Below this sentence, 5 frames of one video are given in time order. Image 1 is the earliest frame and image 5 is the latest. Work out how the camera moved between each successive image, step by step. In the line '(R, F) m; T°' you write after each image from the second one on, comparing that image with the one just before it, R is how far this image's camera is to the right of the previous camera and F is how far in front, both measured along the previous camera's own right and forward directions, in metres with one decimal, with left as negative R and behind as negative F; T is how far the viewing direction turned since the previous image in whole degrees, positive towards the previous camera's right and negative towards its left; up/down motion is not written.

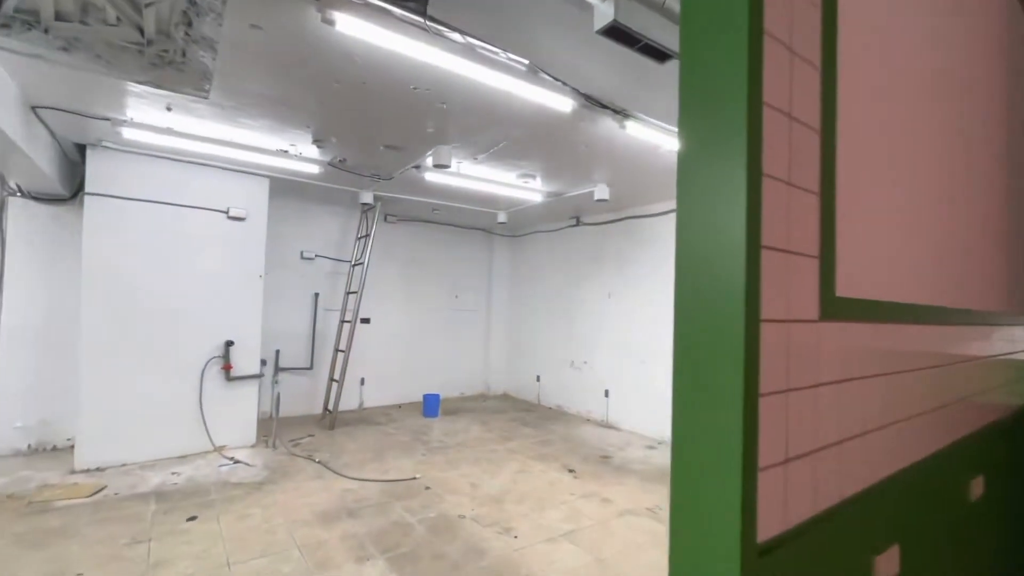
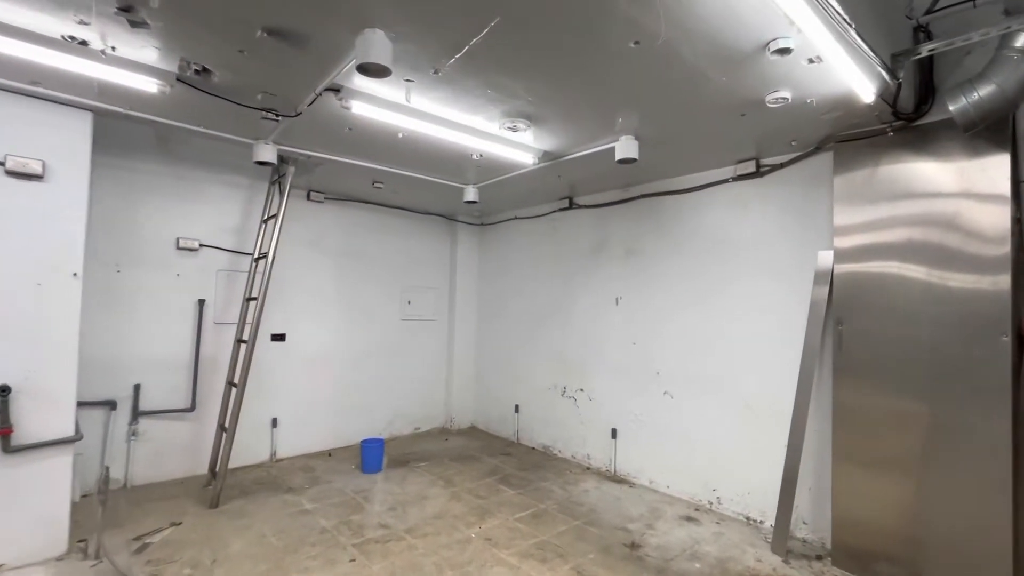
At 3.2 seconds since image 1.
(-0.1, +1.5) m; +5°
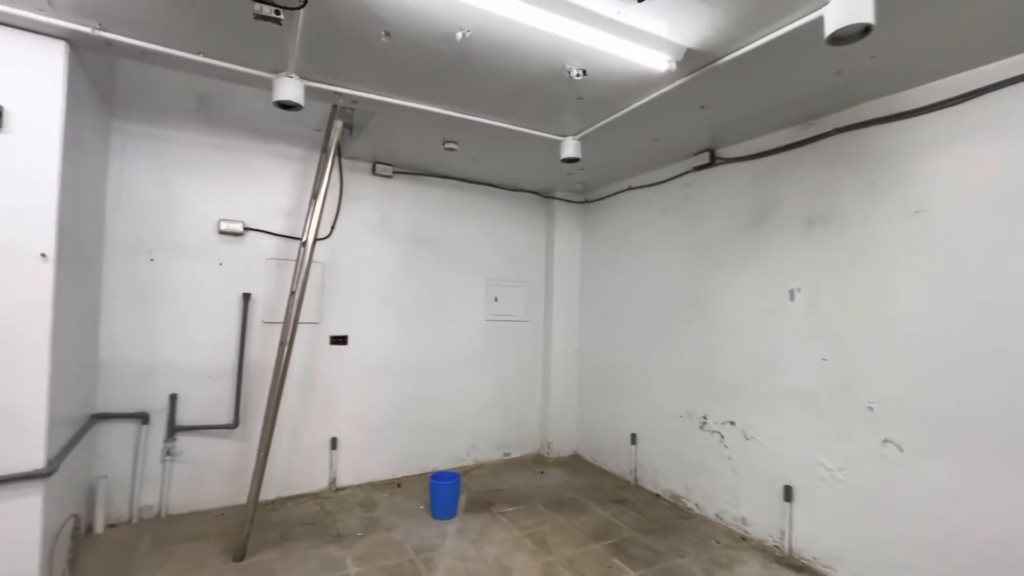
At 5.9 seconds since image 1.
(-0.1, +1.1) m; -12°
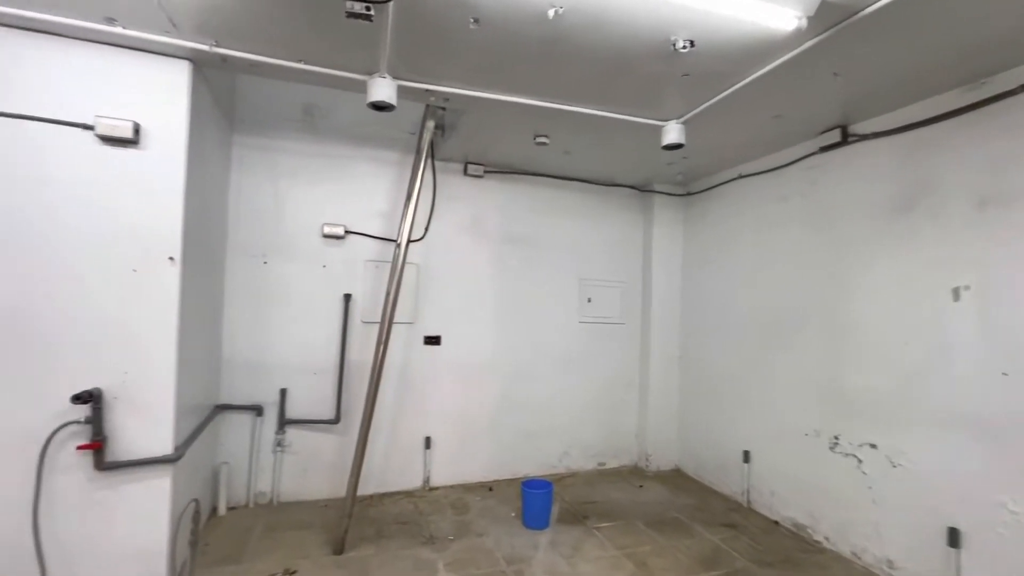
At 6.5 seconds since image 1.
(0.0, +0.1) m; -11°
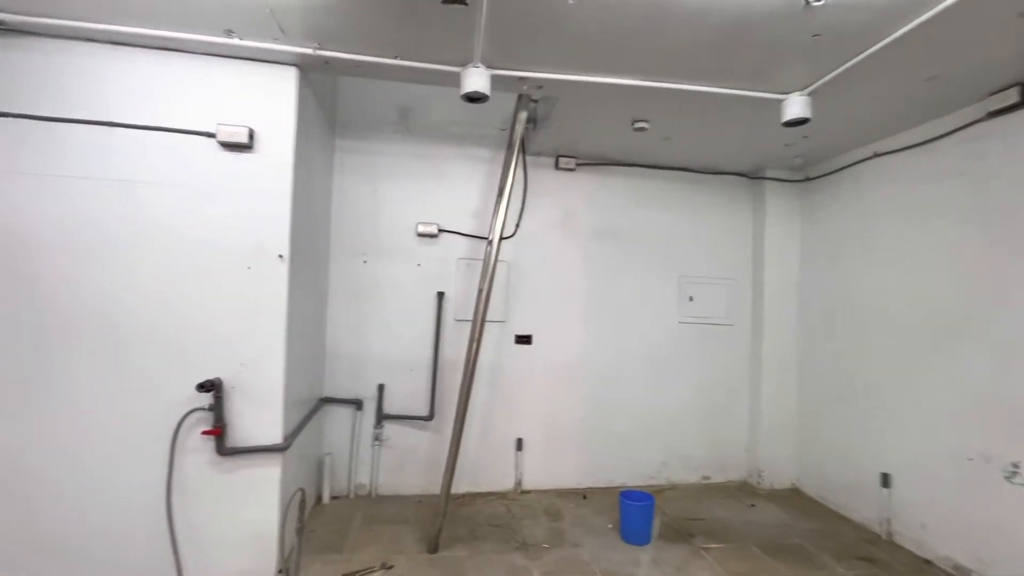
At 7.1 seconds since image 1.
(-0.1, +0.1) m; -10°
